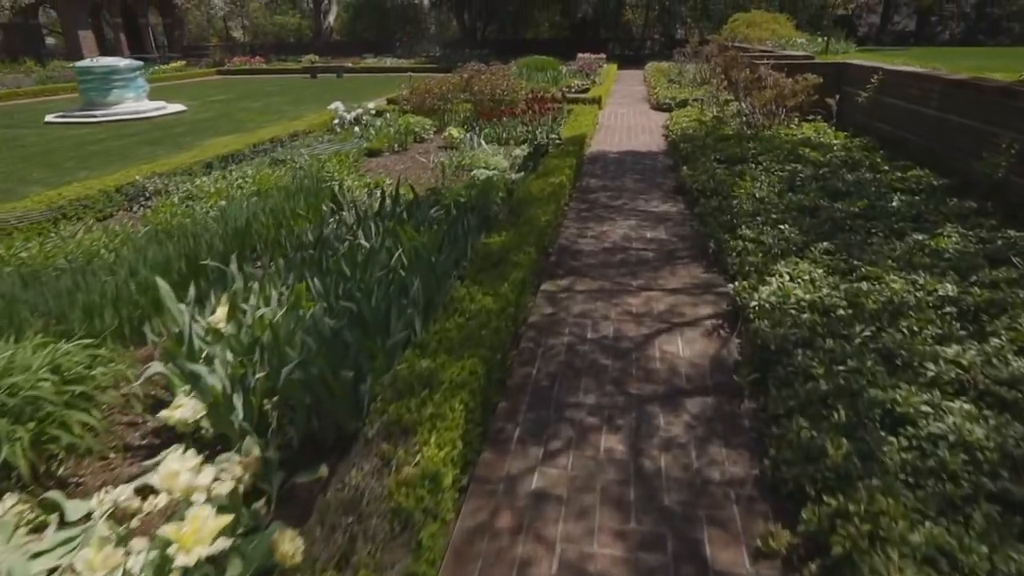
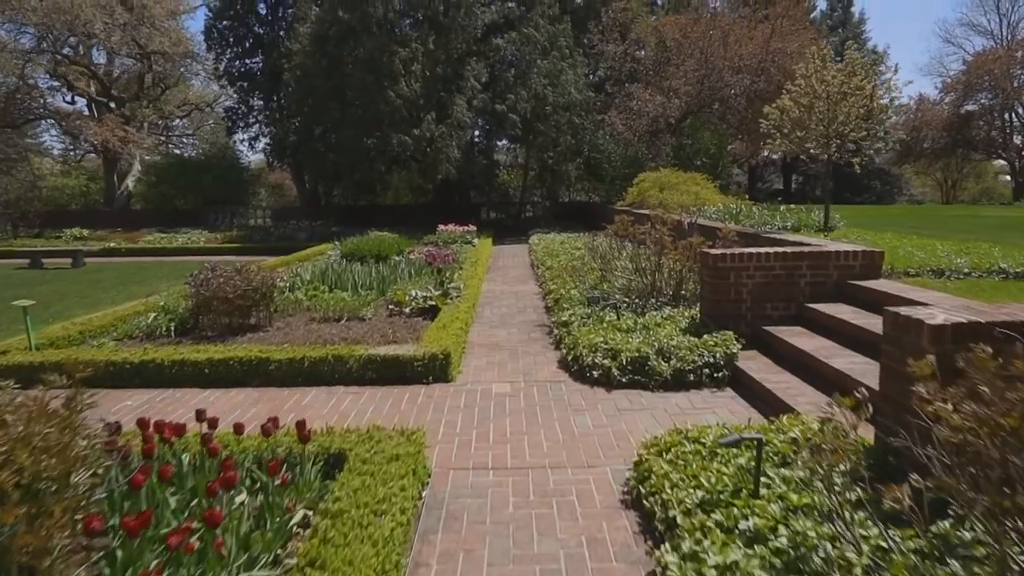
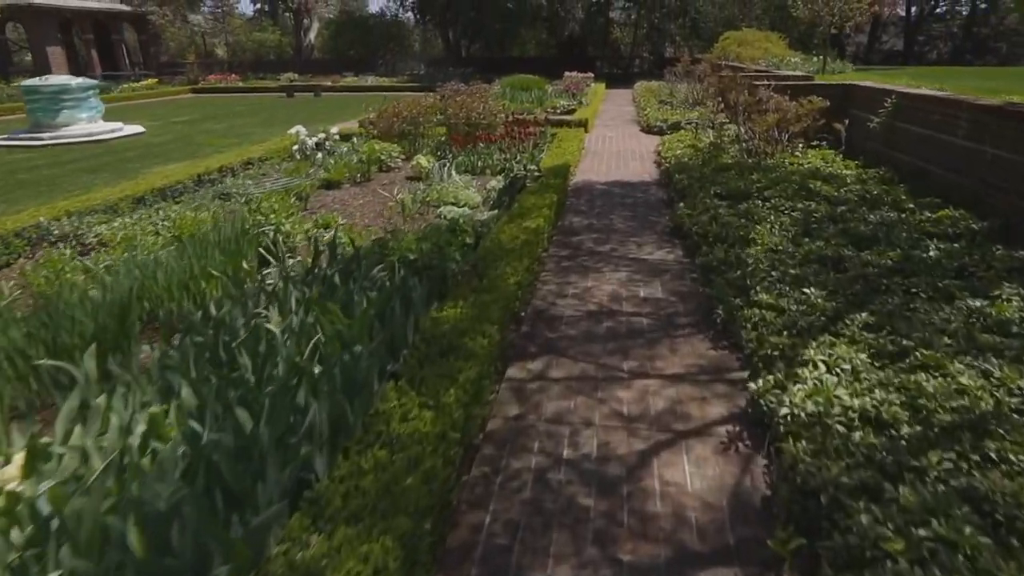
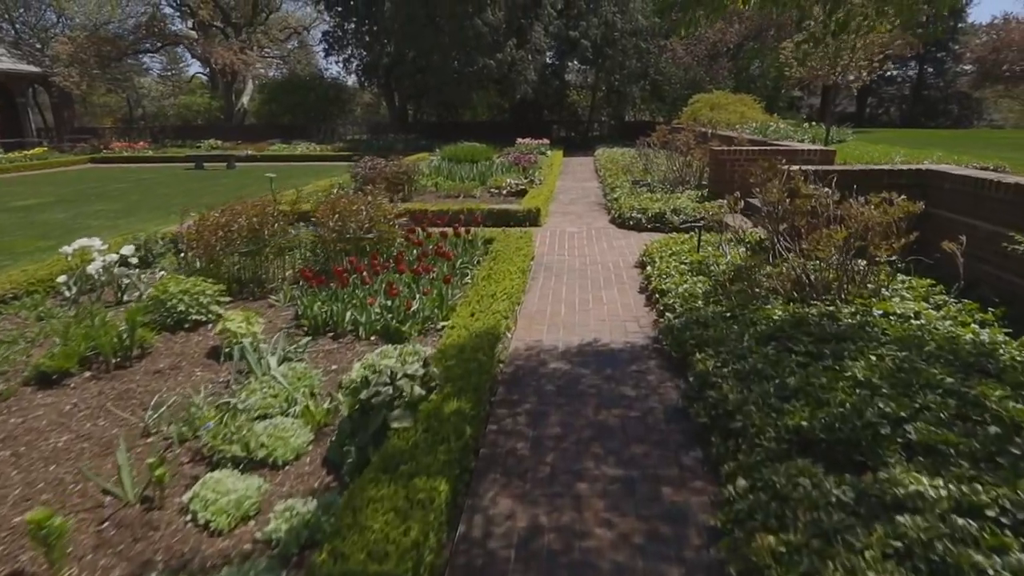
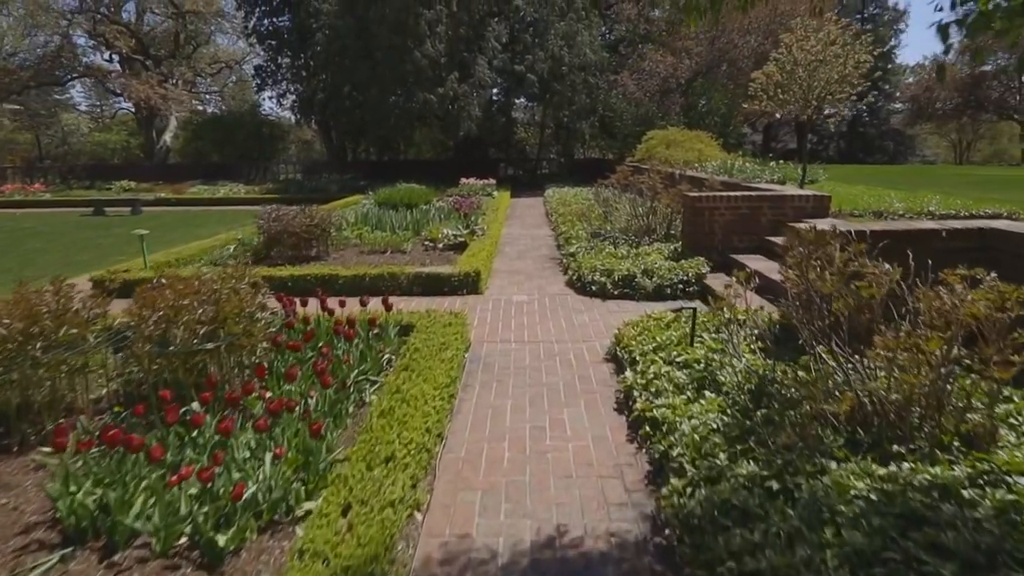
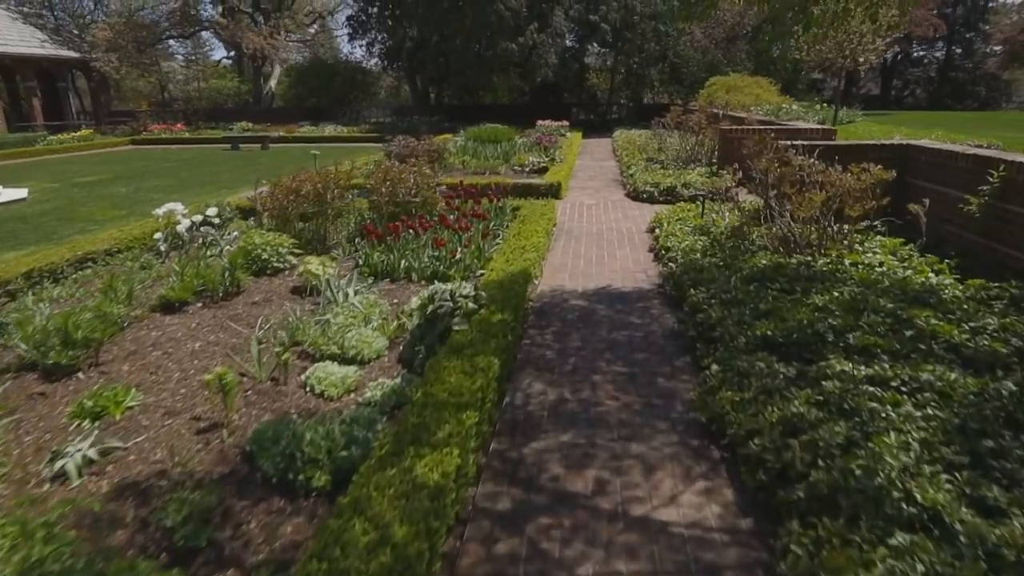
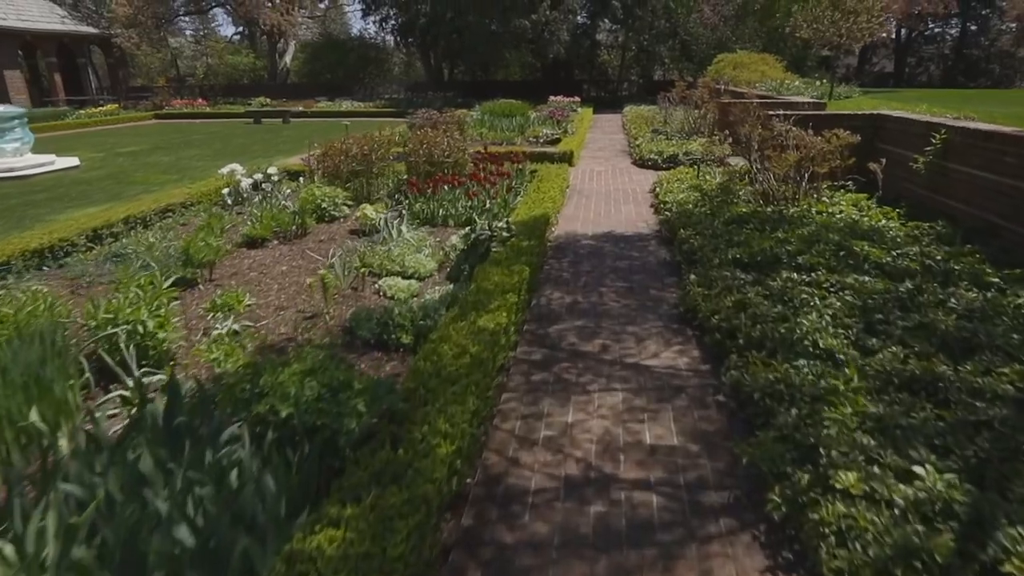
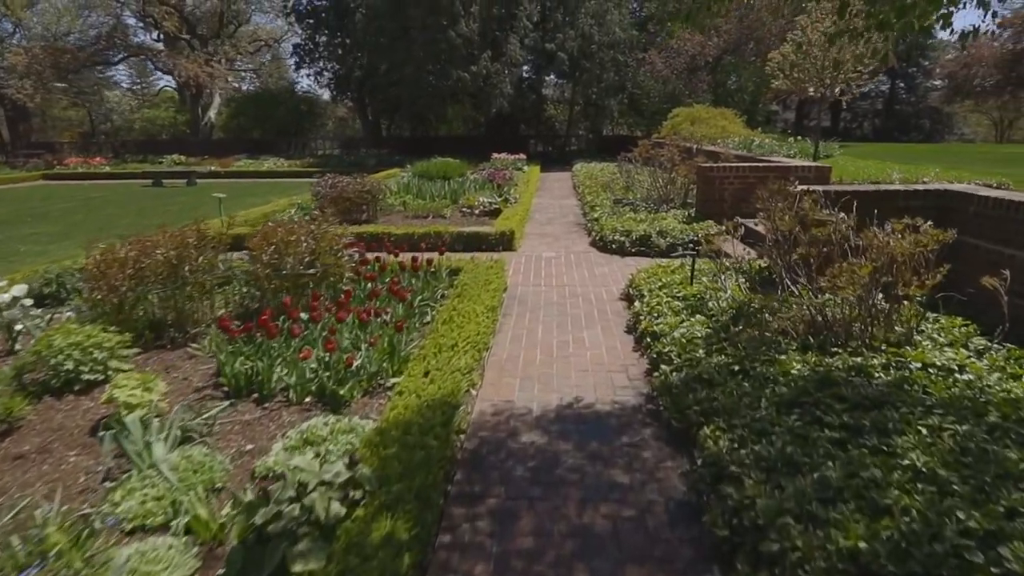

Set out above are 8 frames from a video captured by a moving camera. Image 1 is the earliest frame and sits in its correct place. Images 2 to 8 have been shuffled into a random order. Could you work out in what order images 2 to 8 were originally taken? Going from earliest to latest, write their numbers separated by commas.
3, 7, 6, 4, 8, 5, 2
